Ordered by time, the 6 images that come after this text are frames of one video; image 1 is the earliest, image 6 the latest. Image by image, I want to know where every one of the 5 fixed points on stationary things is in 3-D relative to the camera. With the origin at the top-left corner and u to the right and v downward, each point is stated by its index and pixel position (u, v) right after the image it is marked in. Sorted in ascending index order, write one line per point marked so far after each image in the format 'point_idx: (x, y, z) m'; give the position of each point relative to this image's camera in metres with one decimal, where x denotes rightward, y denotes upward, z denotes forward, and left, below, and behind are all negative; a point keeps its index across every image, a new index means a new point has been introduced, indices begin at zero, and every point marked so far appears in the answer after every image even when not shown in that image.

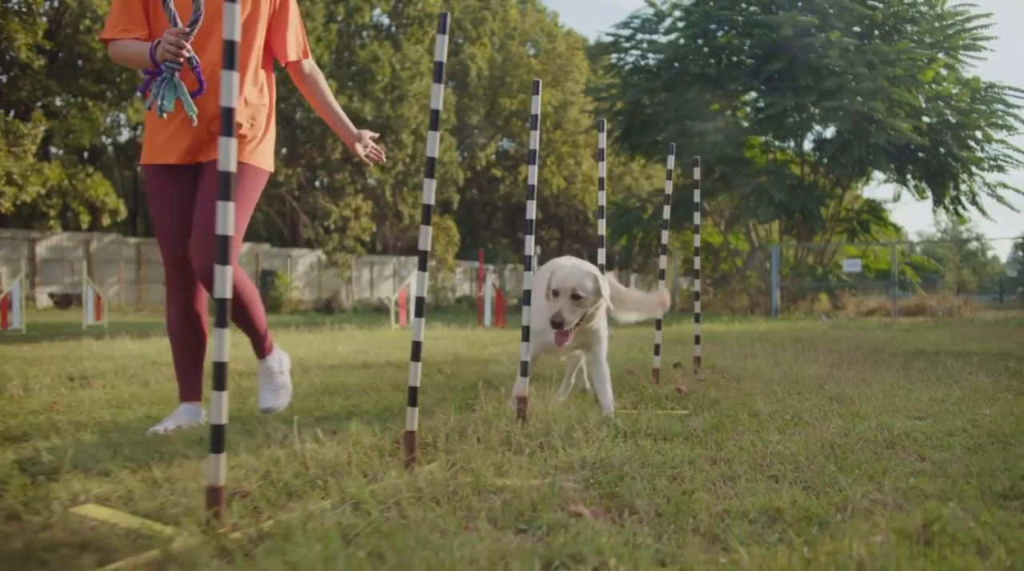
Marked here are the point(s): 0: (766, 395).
0: (+1.4, -0.6, +5.0) m
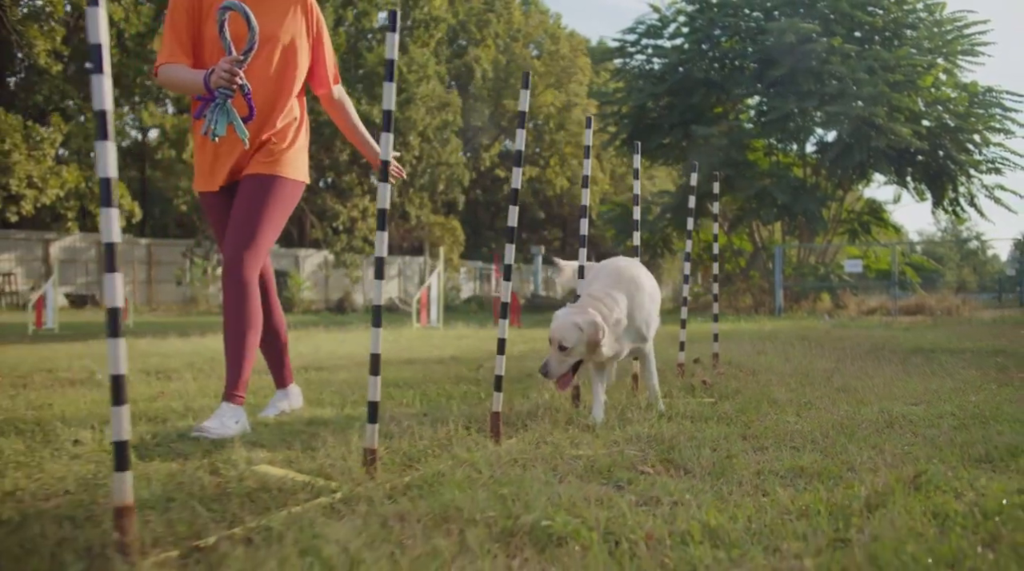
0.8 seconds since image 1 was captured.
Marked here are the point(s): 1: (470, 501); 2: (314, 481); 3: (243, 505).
0: (+1.7, -0.6, +5.7) m
1: (-0.1, -0.6, +2.7) m
2: (-0.7, -0.7, +3.0) m
3: (-0.8, -0.6, +2.7) m
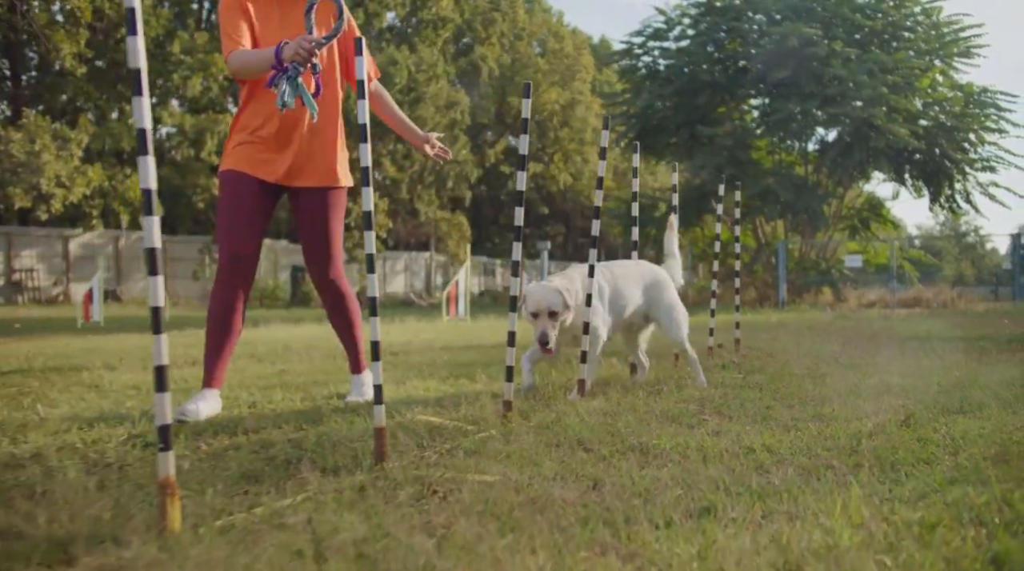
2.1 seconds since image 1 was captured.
0: (+2.2, -0.6, +6.8) m
1: (+0.3, -0.6, +3.8) m
2: (-0.2, -0.6, +4.2) m
3: (-0.3, -0.6, +3.8) m
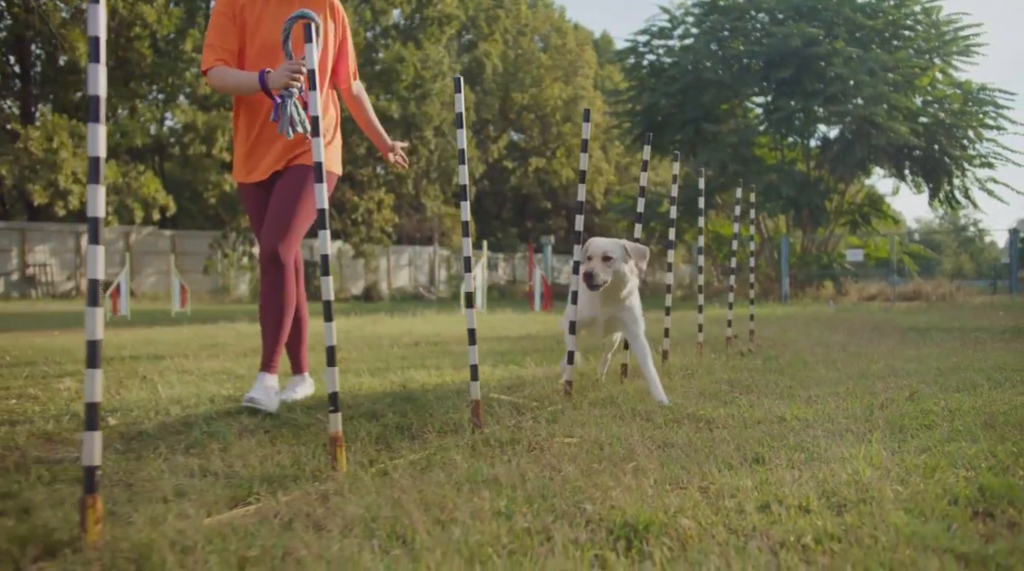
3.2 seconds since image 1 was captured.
0: (+2.5, -0.6, +7.5) m
1: (+0.7, -0.6, +4.5) m
2: (+0.1, -0.6, +4.8) m
3: (0.0, -0.6, +4.5) m
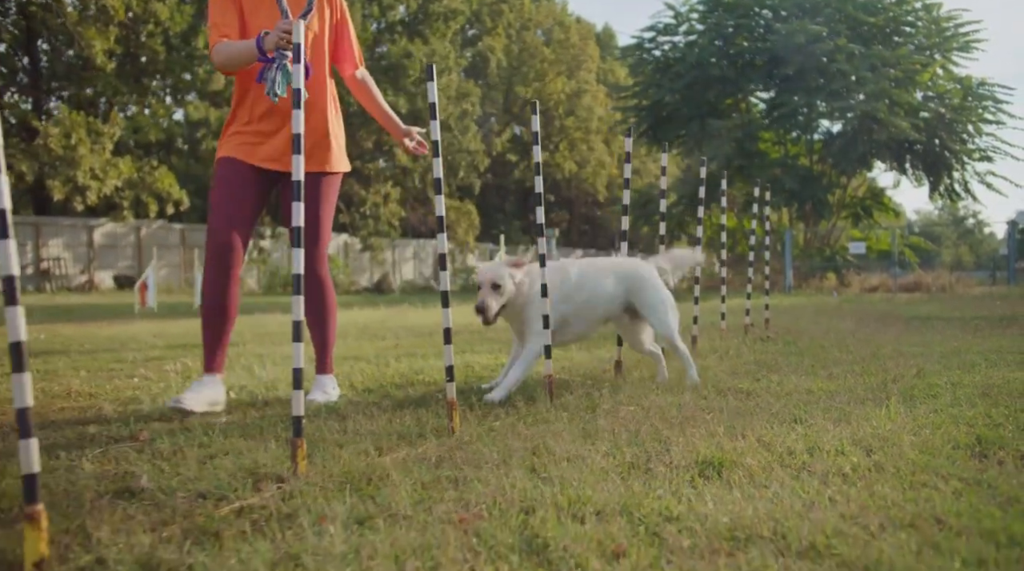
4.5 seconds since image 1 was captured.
0: (+2.9, -0.5, +8.2) m
1: (+1.0, -0.6, +5.2) m
2: (+0.5, -0.6, +5.6) m
3: (+0.4, -0.6, +5.2) m
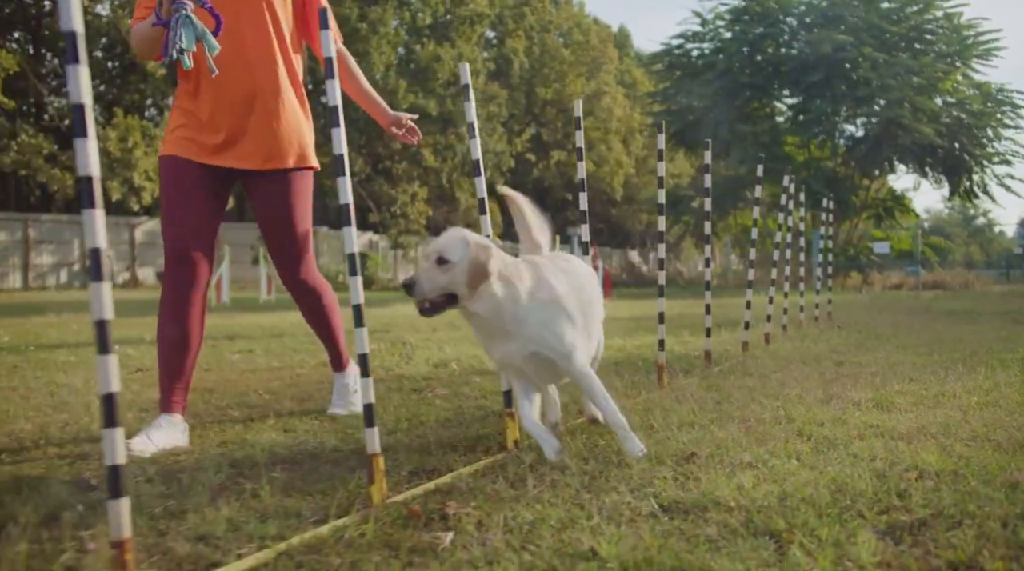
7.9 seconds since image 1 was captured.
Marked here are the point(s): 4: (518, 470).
0: (+4.1, -0.4, +9.6) m
1: (+2.2, -0.5, +6.6) m
2: (+1.7, -0.5, +7.0) m
3: (+1.5, -0.5, +6.6) m
4: (0.0, -0.6, +3.1) m
